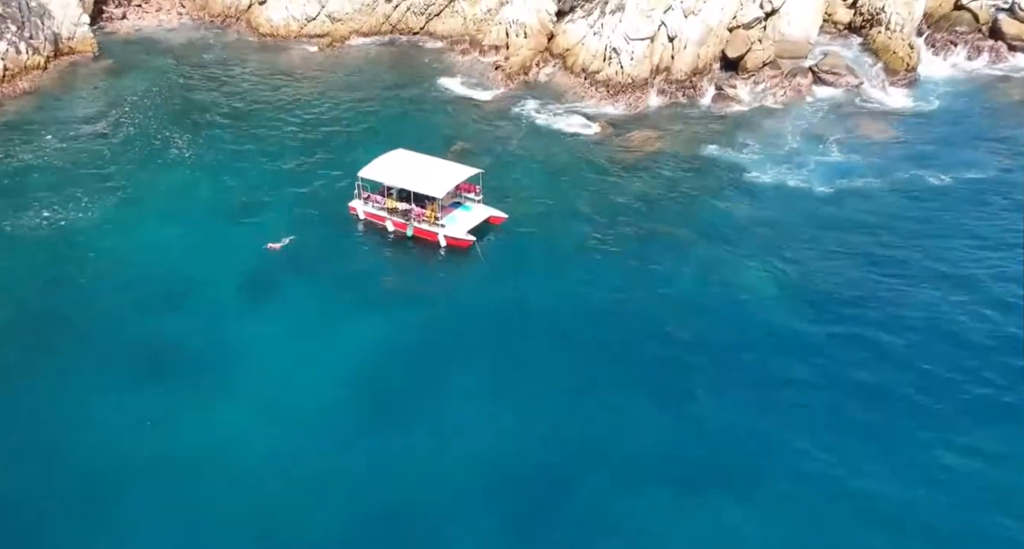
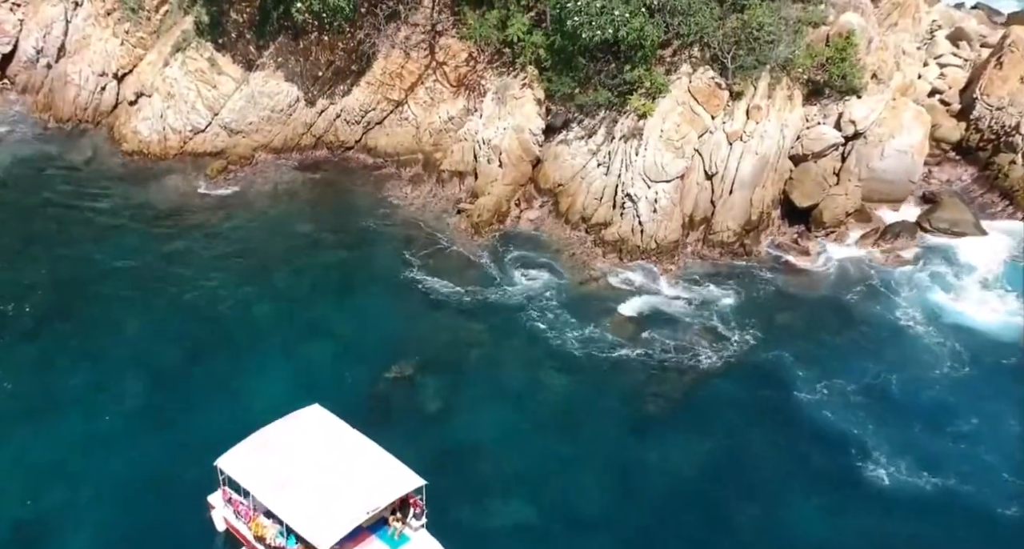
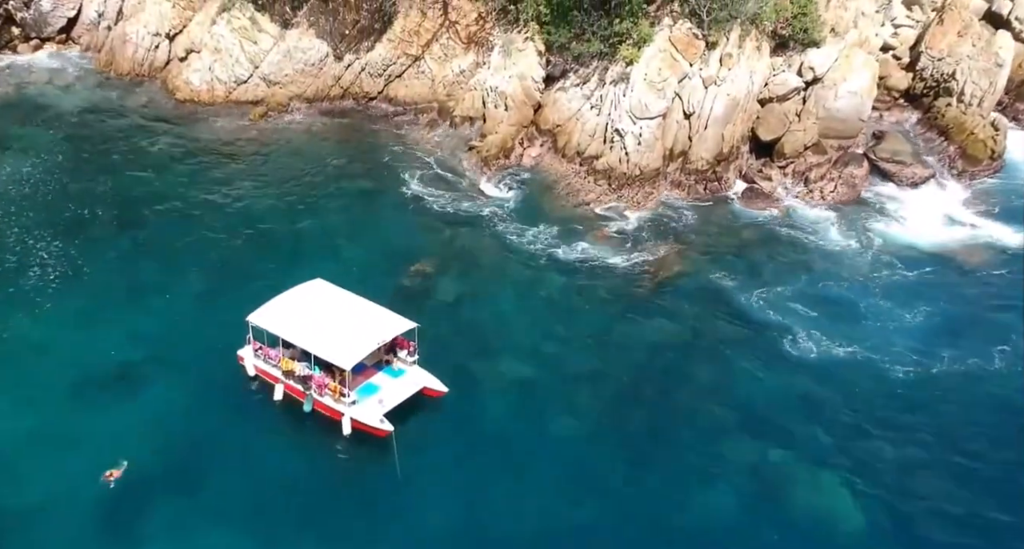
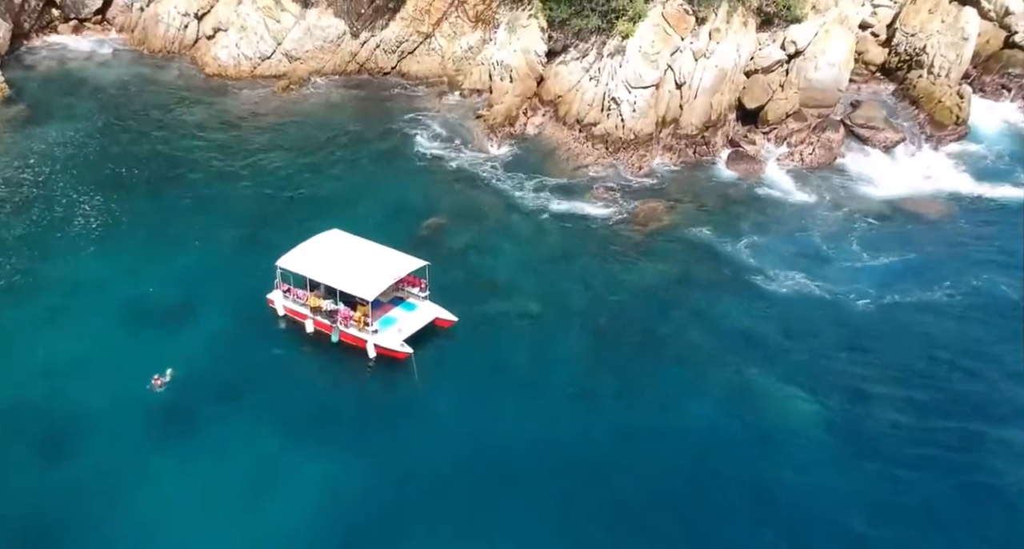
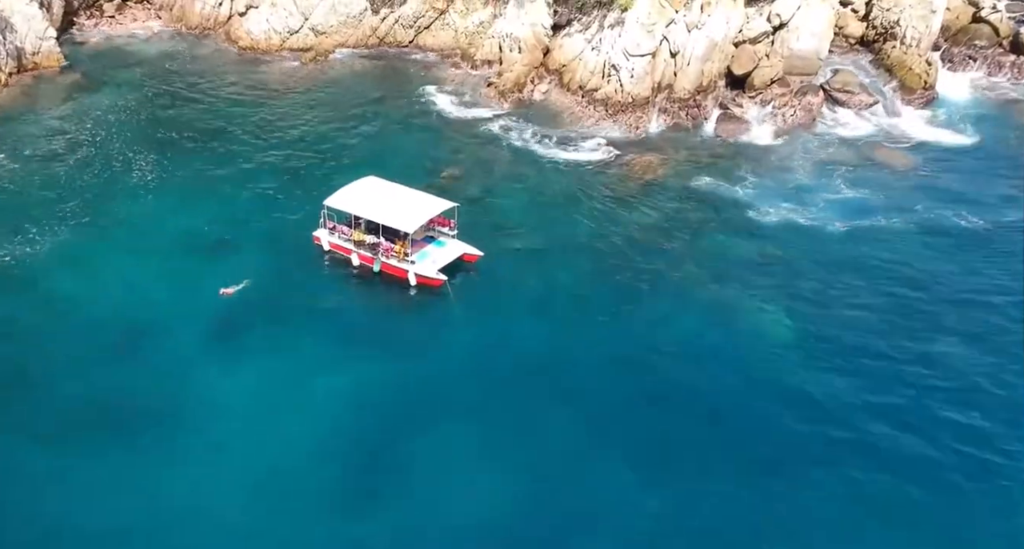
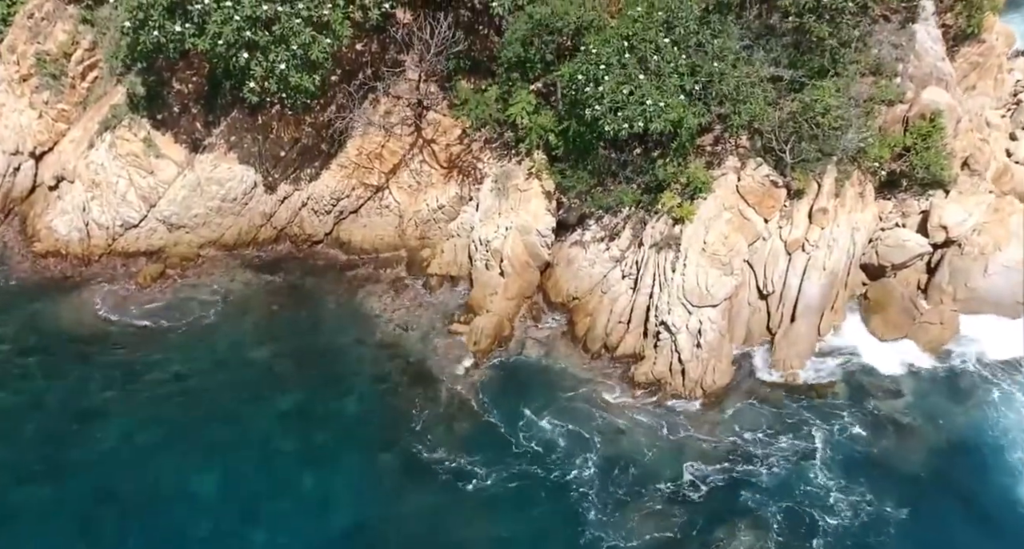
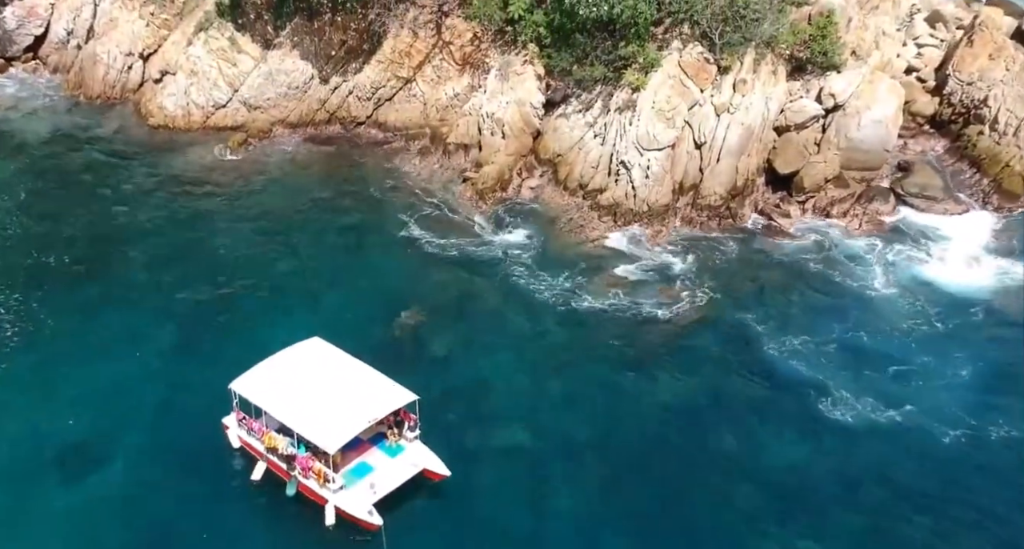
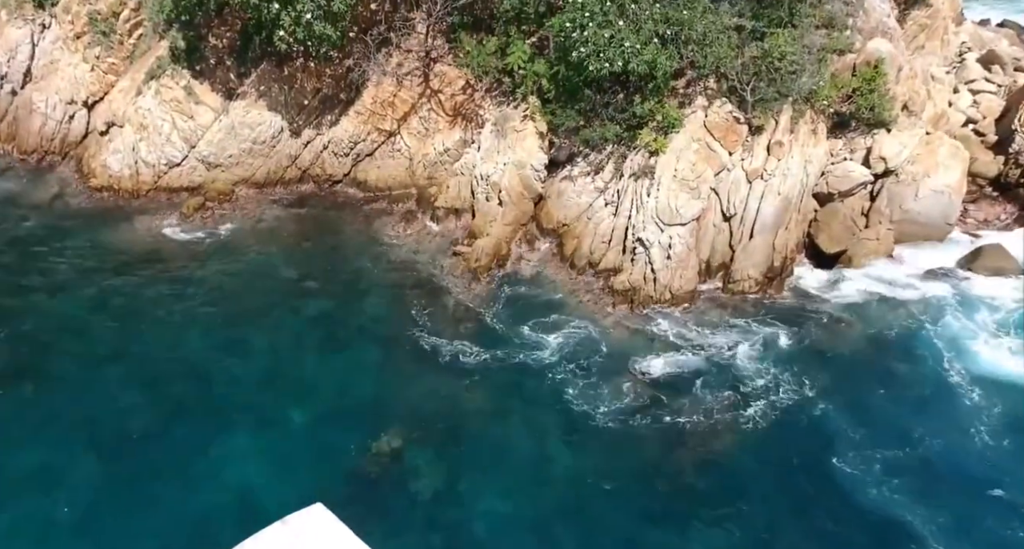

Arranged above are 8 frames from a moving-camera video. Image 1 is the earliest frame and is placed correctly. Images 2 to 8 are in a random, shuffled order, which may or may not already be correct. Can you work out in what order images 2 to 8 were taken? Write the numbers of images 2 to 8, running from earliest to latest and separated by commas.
5, 4, 3, 7, 2, 8, 6
